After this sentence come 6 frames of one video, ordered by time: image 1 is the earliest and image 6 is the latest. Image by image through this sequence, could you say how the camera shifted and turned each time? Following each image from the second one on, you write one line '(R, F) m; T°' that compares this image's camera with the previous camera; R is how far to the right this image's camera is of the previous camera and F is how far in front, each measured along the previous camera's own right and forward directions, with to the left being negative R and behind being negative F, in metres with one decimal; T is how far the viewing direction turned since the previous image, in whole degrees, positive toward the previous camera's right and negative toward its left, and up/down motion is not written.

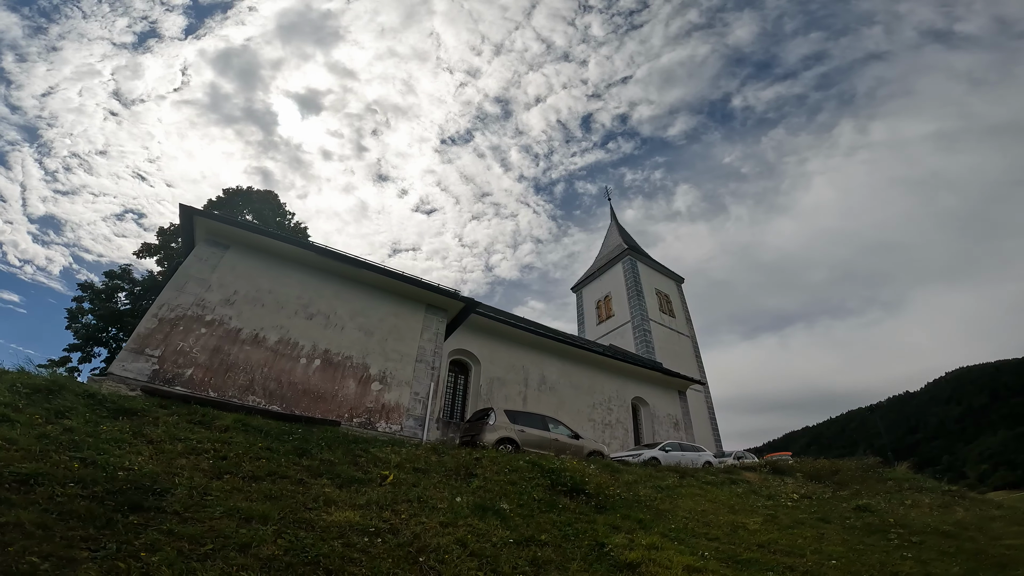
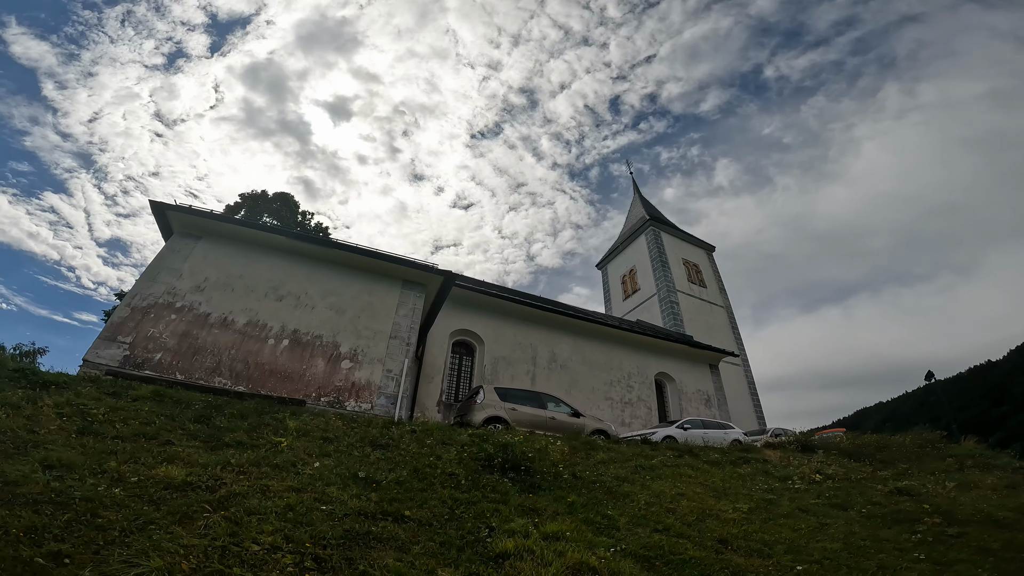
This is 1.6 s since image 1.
(+1.8, +1.3) m; -5°
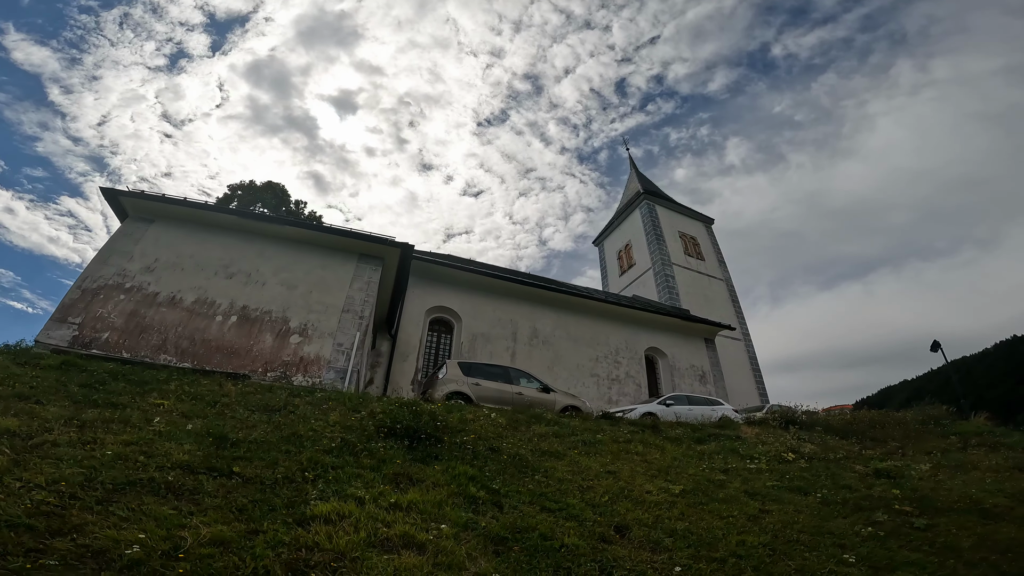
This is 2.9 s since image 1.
(+1.5, +0.5) m; -2°
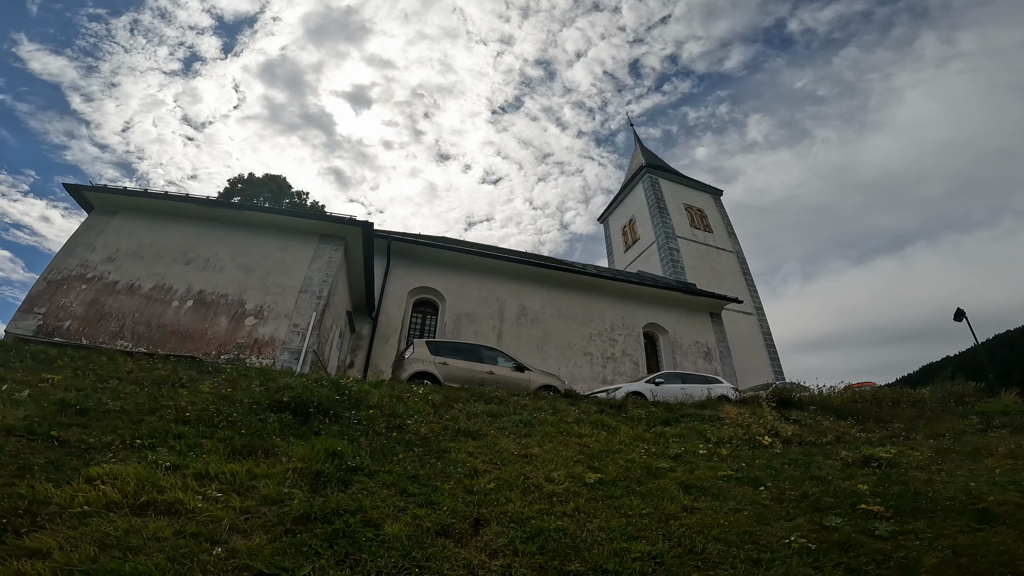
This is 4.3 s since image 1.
(+1.6, +0.6) m; -3°
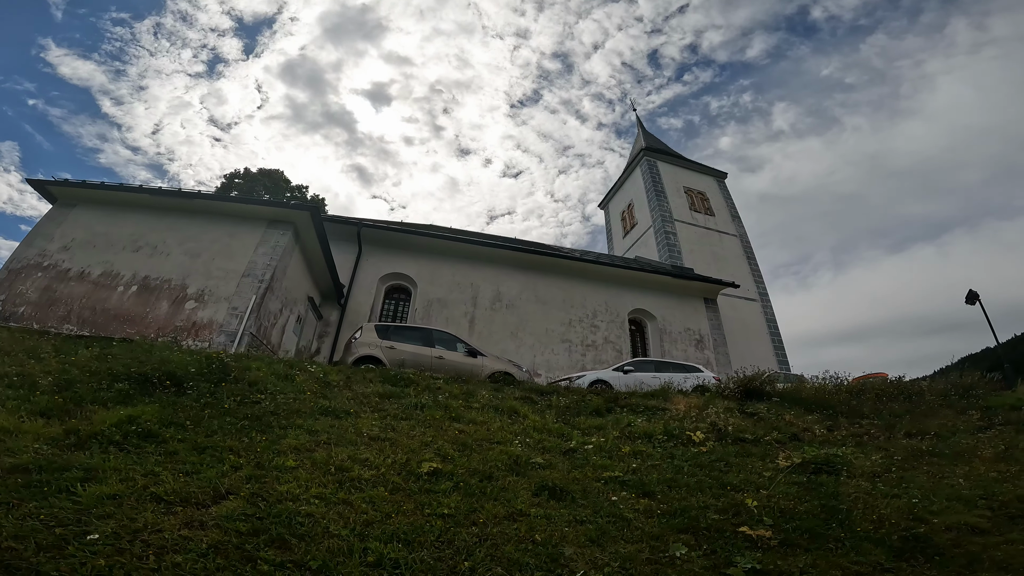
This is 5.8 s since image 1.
(+2.0, +0.4) m; -3°
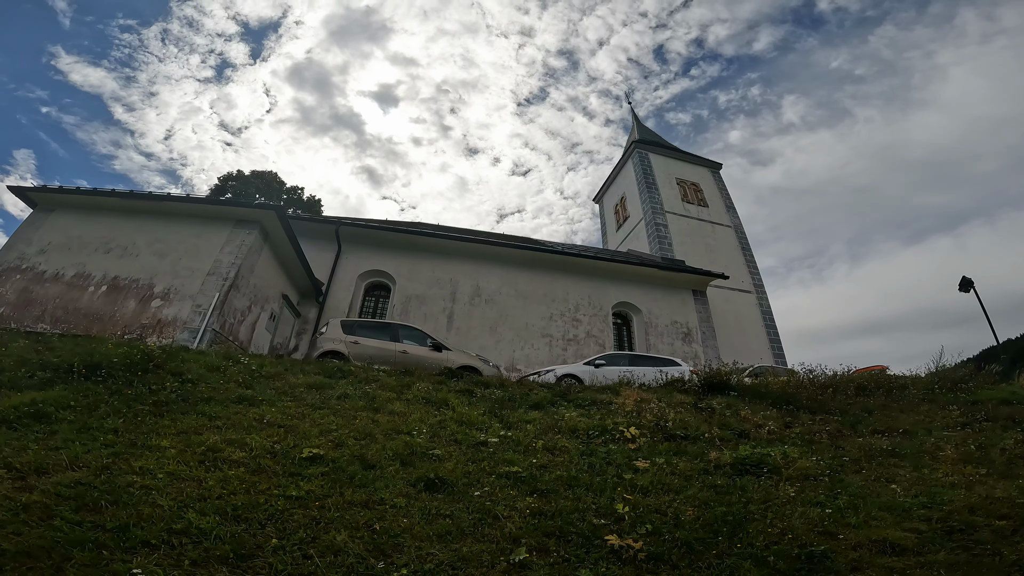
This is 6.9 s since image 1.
(+1.4, -0.1) m; -2°
